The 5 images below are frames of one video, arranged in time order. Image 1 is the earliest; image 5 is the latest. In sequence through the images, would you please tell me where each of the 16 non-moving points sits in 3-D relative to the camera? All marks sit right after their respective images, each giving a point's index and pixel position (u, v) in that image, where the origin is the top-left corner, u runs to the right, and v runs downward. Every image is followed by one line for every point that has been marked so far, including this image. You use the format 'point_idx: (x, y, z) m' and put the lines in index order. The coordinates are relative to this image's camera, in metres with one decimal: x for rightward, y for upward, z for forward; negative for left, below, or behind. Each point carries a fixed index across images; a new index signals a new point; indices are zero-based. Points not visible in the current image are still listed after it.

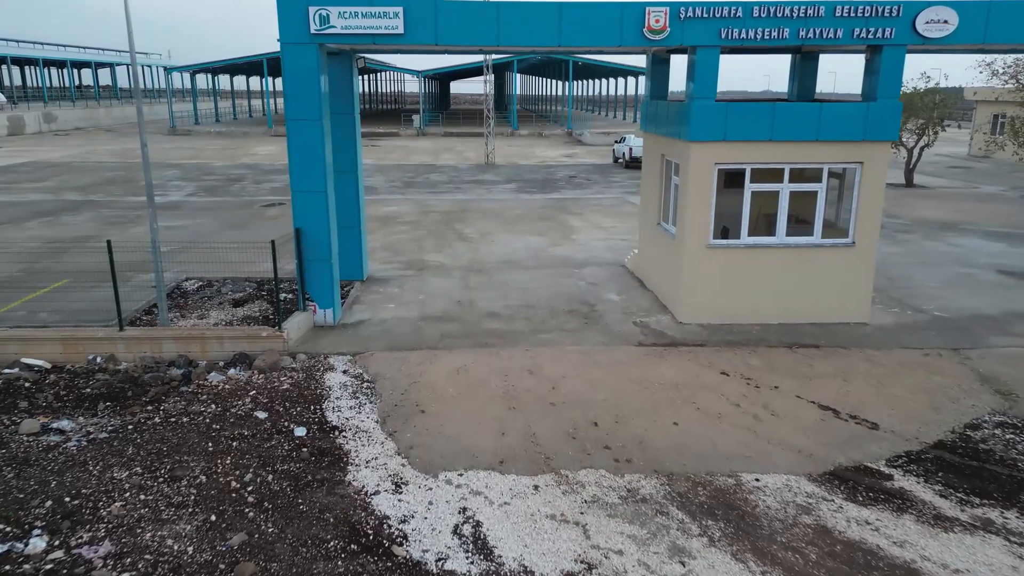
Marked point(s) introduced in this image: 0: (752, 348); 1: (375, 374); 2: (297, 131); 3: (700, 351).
0: (+3.3, -0.8, +9.2) m
1: (-1.7, -1.1, +8.4) m
2: (-3.0, +2.2, +9.4) m
3: (+2.6, -0.9, +9.0) m
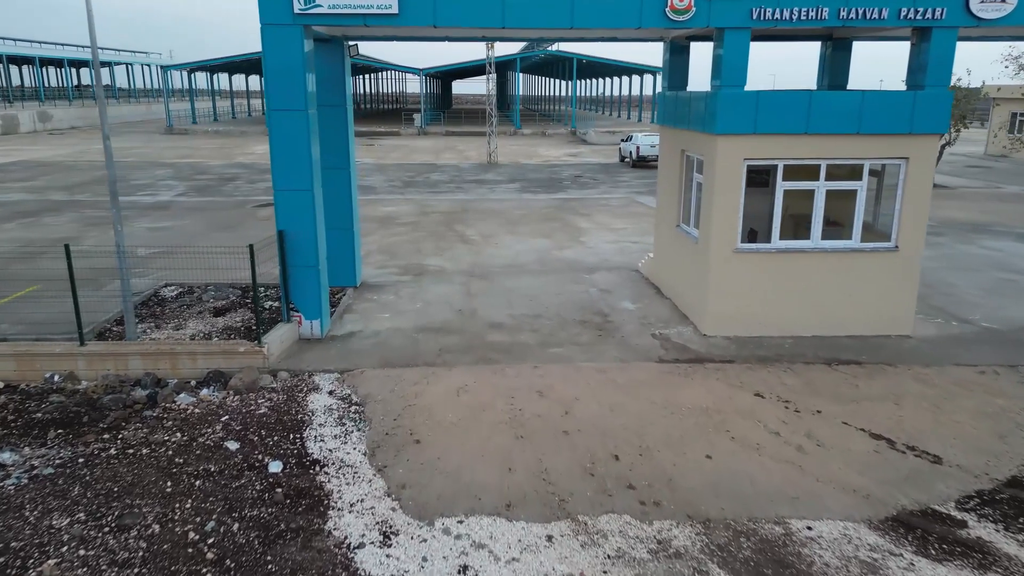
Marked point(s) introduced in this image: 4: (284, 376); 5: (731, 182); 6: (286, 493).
0: (+3.4, -1.0, +8.2) m
1: (-1.7, -1.2, +7.4) m
2: (-3.0, +2.1, +8.4) m
3: (+2.6, -1.0, +8.1) m
4: (-2.7, -1.1, +7.9) m
5: (+2.9, +1.4, +8.7) m
6: (-1.9, -1.8, +5.7) m
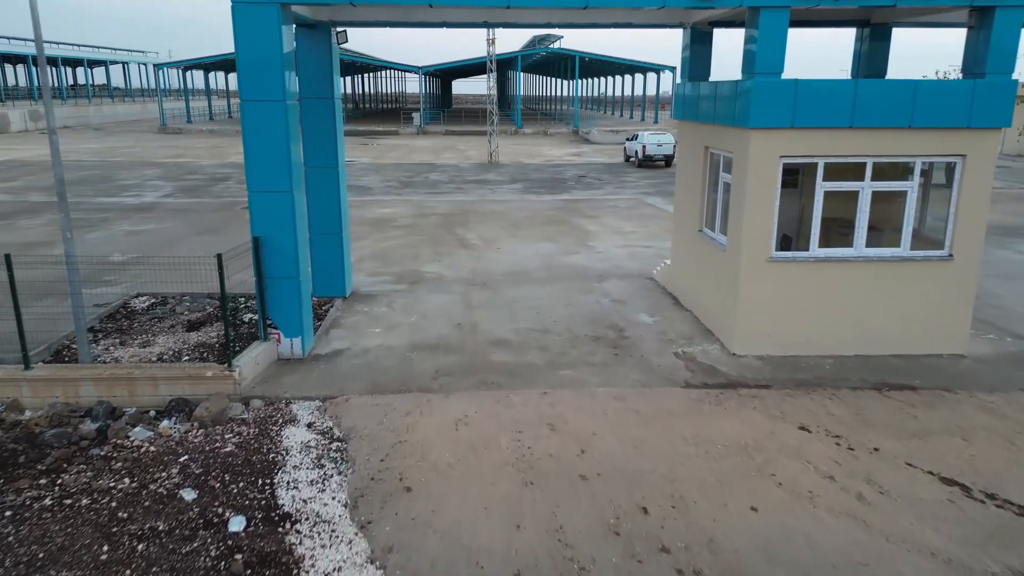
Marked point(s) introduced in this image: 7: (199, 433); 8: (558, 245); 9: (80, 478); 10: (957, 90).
0: (+3.5, -1.1, +7.2) m
1: (-1.6, -1.4, +6.4) m
2: (-2.9, +2.0, +7.4) m
3: (+2.7, -1.1, +7.1) m
4: (-2.6, -1.2, +6.9) m
5: (+2.9, +1.2, +7.7) m
6: (-1.9, -1.9, +4.7) m
7: (-3.0, -1.4, +6.4) m
8: (+1.0, +0.9, +14.3) m
9: (-3.7, -1.6, +5.7) m
10: (+5.0, +2.2, +7.5) m
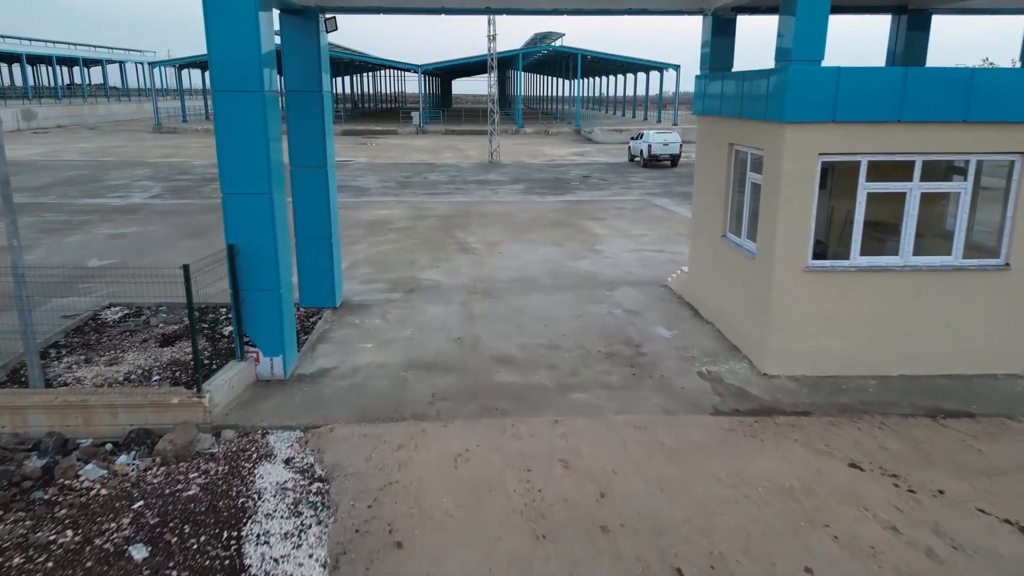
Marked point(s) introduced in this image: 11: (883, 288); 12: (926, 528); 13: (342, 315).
0: (+3.5, -1.3, +6.4) m
1: (-1.5, -1.5, +5.6) m
2: (-2.8, +1.8, +6.6) m
3: (+2.8, -1.3, +6.2) m
4: (-2.6, -1.4, +6.0) m
5: (+3.0, +1.1, +6.9) m
6: (-1.8, -2.1, +3.9) m
7: (-3.0, -1.5, +5.6) m
8: (+1.1, +0.8, +13.5) m
9: (-3.7, -1.8, +4.9) m
10: (+5.1, +2.1, +6.7) m
11: (+4.0, 0.0, +7.2) m
12: (+3.0, -1.8, +4.9) m
13: (-2.4, -0.4, +9.4) m
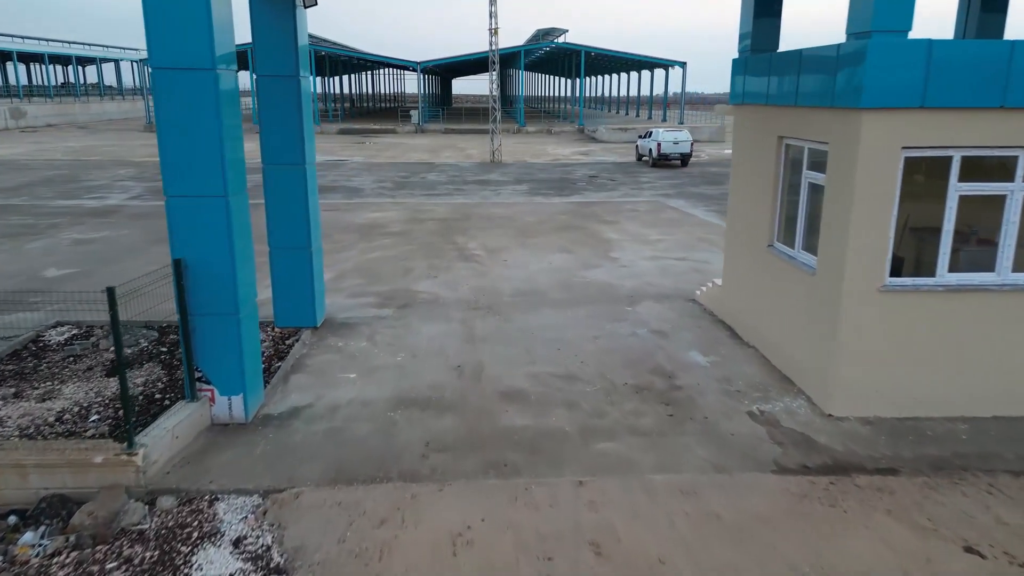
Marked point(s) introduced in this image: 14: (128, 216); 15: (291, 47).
0: (+3.6, -1.5, +5.1) m
1: (-1.4, -1.7, +4.3) m
2: (-2.7, +1.6, +5.3) m
3: (+2.9, -1.5, +5.0) m
4: (-2.5, -1.6, +4.8) m
5: (+3.1, +0.9, +5.6) m
6: (-1.7, -2.3, +2.6) m
7: (-2.9, -1.7, +4.3) m
8: (+1.2, +0.6, +12.2) m
9: (-3.6, -2.0, +3.6) m
10: (+5.2, +1.9, +5.4) m
11: (+4.1, -0.2, +5.9) m
12: (+3.1, -2.0, +3.6) m
13: (-2.3, -0.6, +8.1) m
14: (-9.4, +1.8, +16.3) m
15: (-2.5, +2.7, +7.6) m
